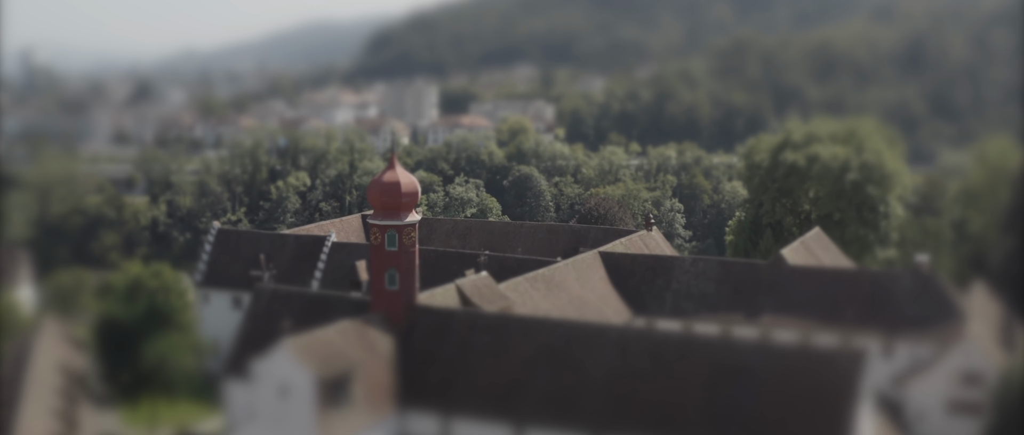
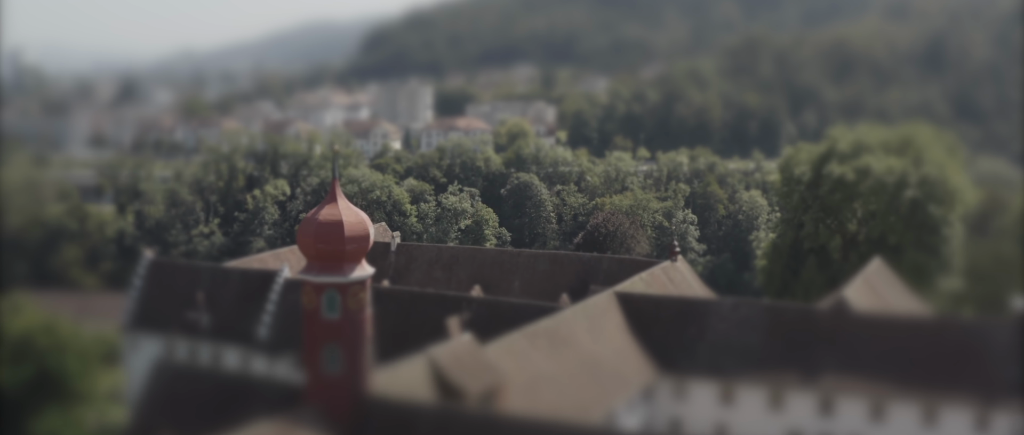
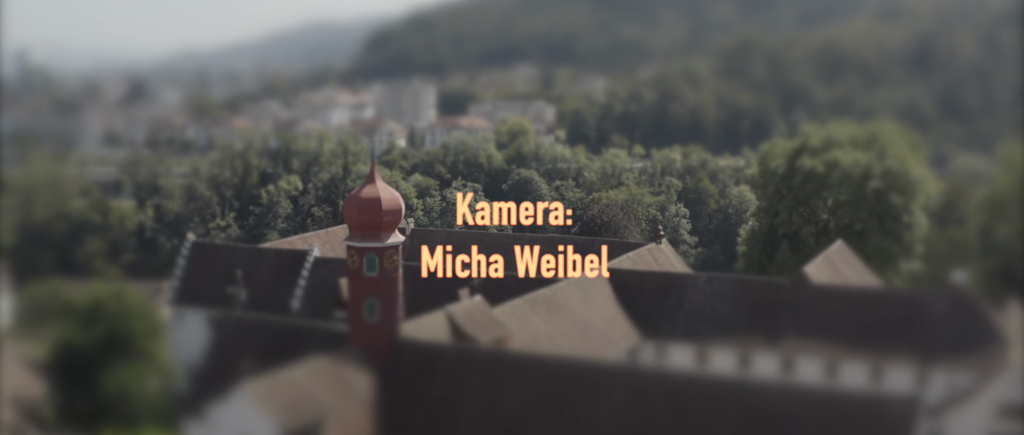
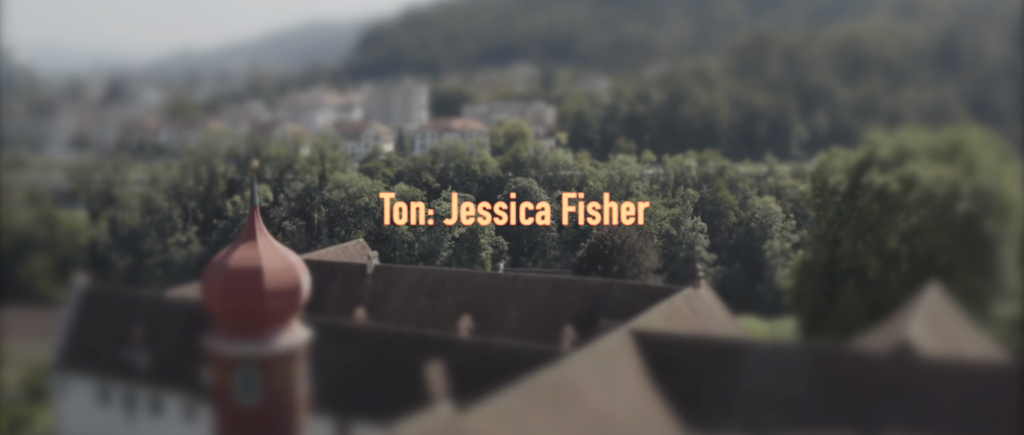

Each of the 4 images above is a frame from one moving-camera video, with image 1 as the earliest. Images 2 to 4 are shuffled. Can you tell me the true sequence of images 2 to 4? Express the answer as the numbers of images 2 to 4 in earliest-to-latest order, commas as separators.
3, 2, 4
